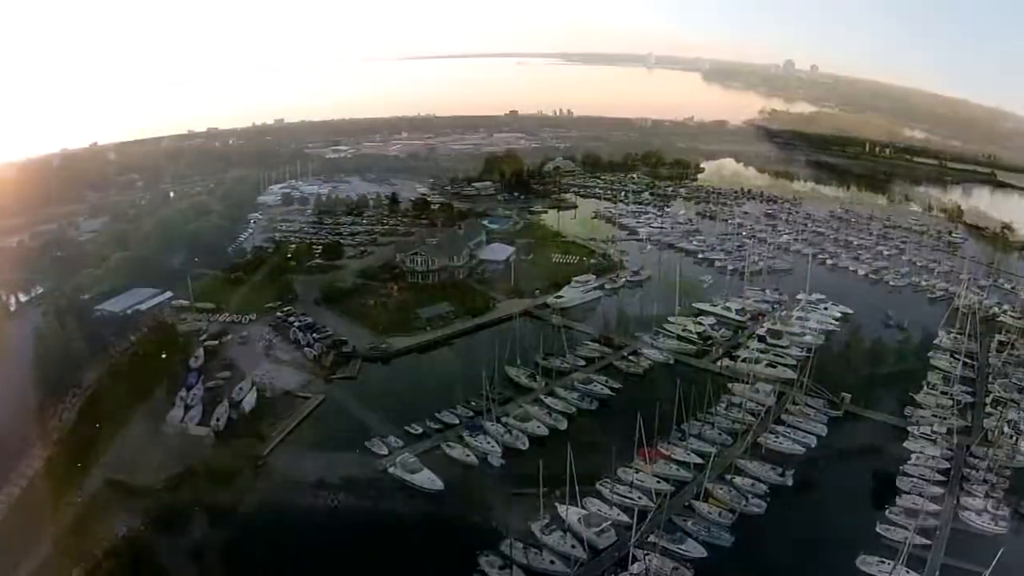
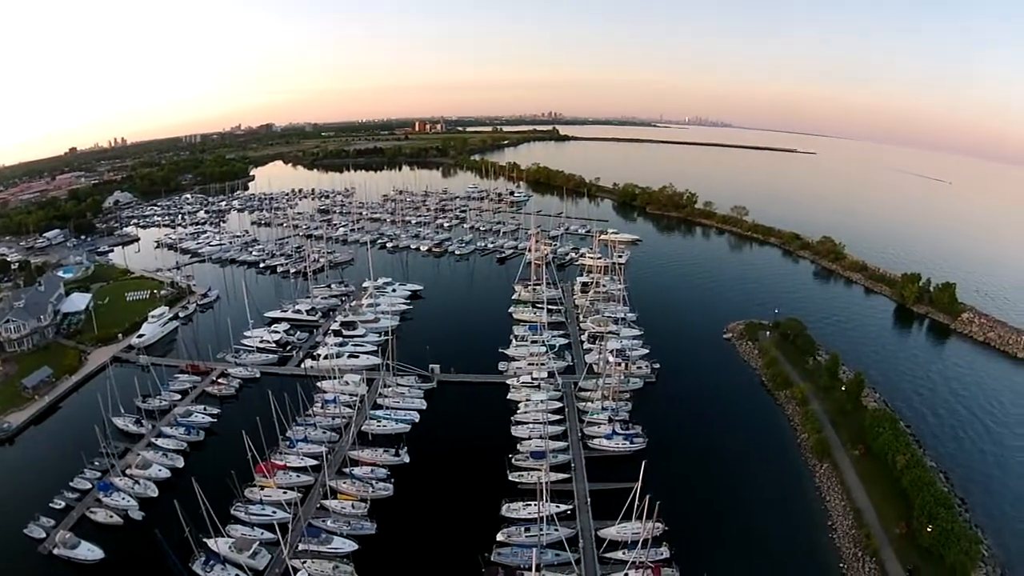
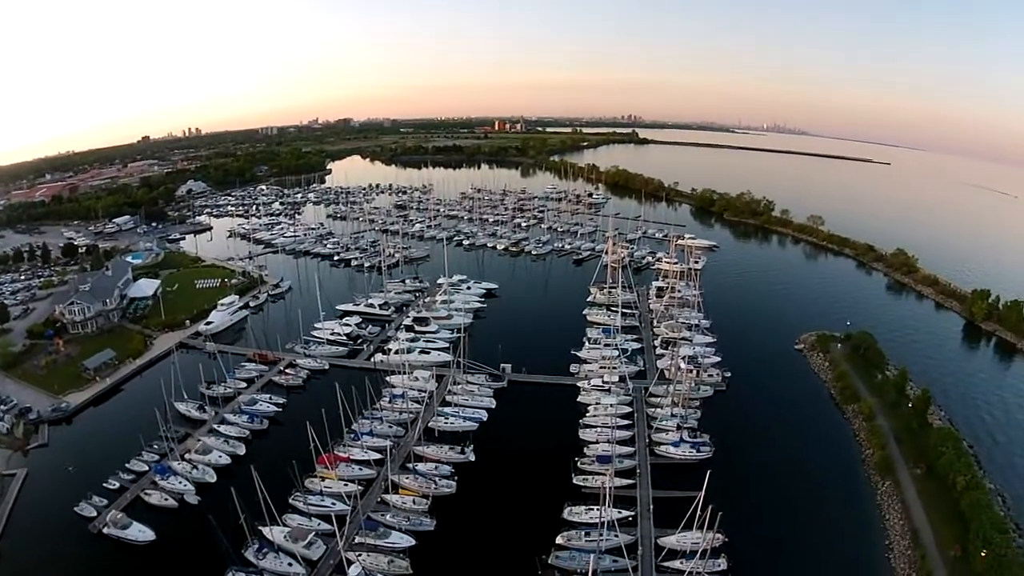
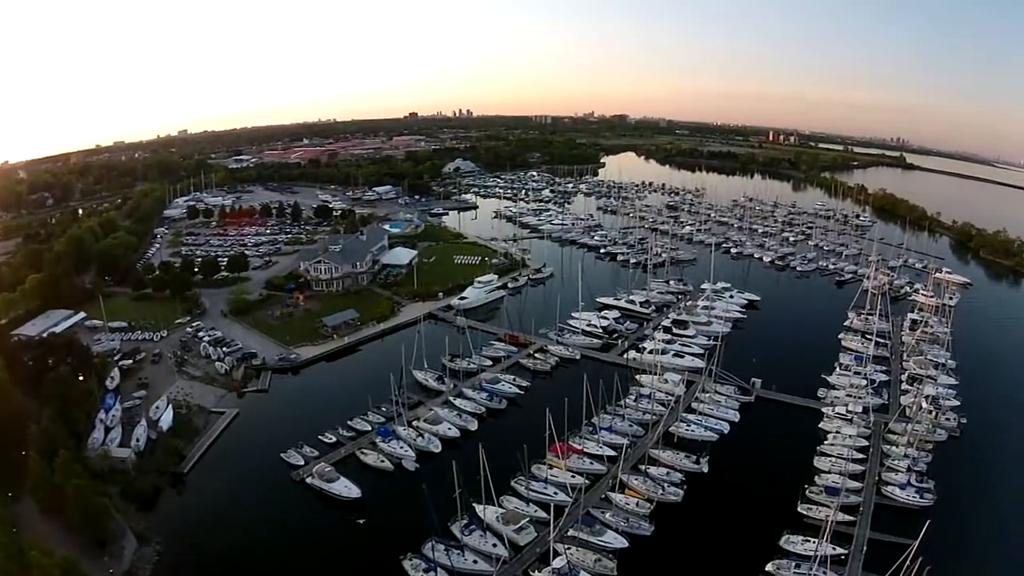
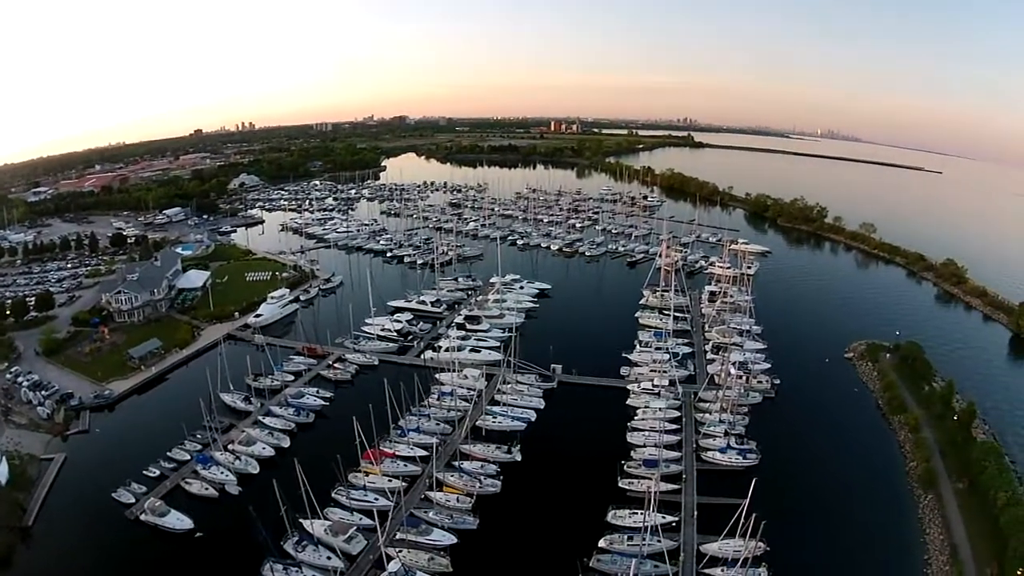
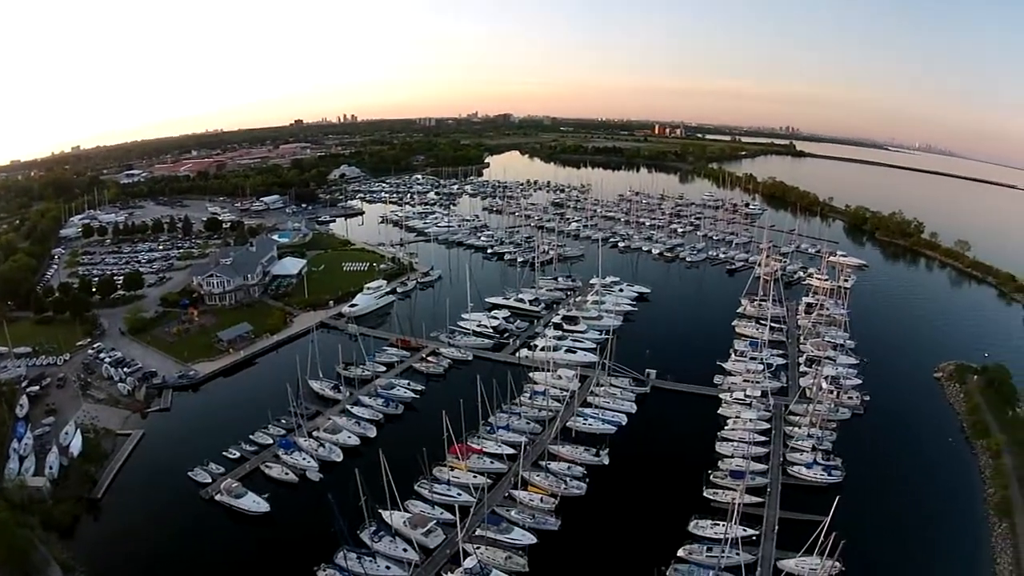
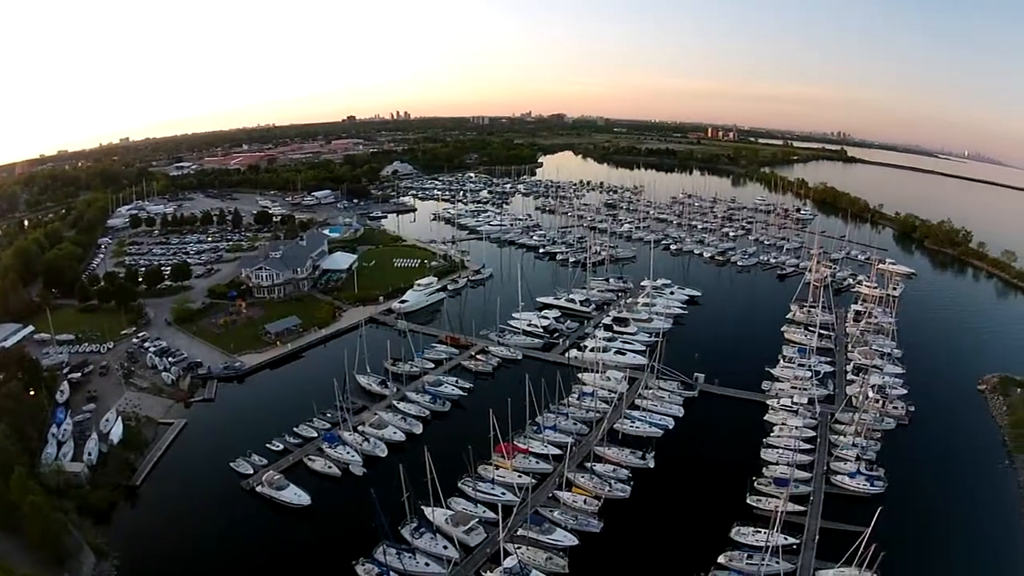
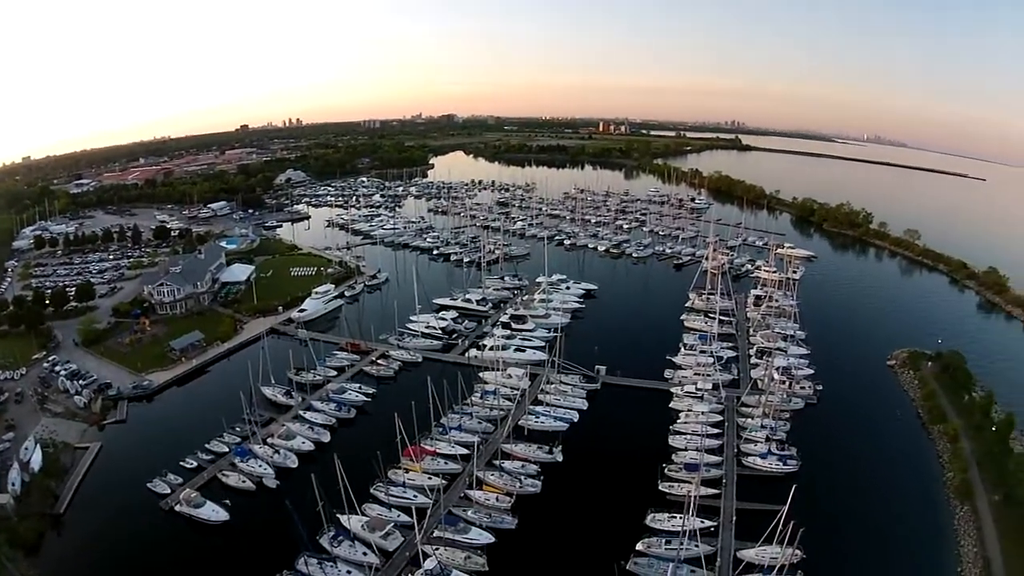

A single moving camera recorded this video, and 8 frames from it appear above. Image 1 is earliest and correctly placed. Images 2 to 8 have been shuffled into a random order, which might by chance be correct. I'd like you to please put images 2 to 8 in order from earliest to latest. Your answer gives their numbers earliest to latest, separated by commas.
4, 7, 6, 8, 5, 3, 2
